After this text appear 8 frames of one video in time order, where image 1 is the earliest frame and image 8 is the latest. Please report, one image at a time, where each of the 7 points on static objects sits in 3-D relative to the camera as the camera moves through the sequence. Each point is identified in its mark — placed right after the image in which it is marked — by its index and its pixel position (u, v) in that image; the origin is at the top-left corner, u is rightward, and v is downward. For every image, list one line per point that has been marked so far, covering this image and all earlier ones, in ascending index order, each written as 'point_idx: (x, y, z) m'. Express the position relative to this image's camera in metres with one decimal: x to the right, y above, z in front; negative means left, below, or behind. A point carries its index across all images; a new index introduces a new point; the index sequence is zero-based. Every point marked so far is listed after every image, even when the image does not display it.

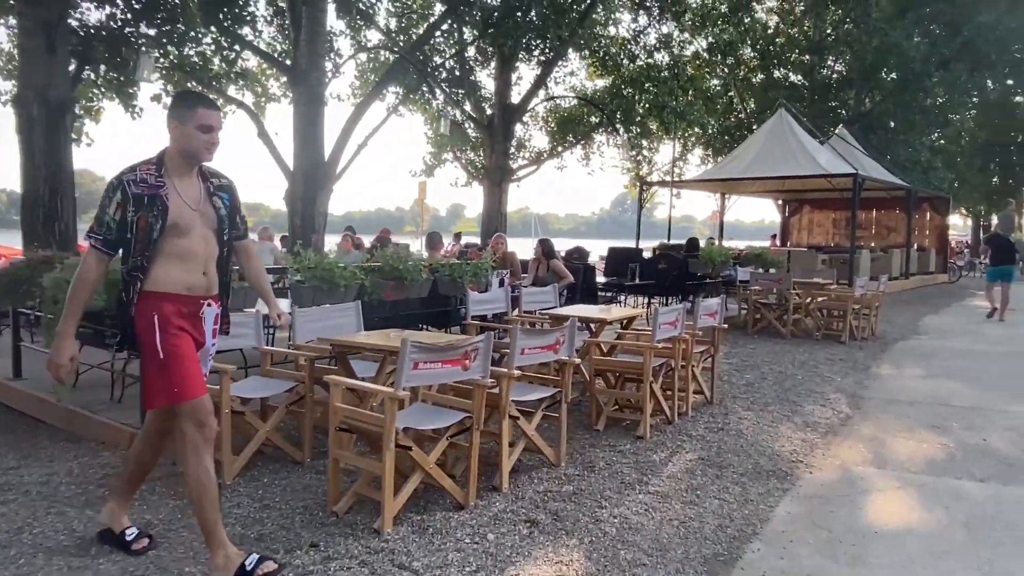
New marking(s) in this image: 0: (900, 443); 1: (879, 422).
0: (+2.5, -1.0, +4.8) m
1: (+2.7, -1.0, +5.4) m
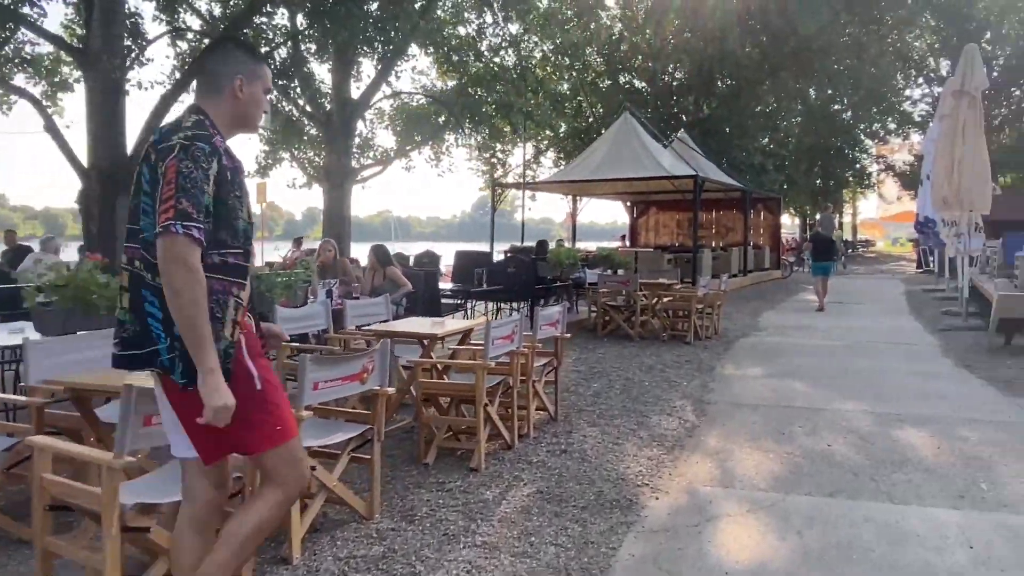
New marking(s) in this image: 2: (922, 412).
0: (+1.4, -1.1, +4.5) m
1: (+1.5, -1.0, +5.2) m
2: (+3.2, -0.9, +5.6) m
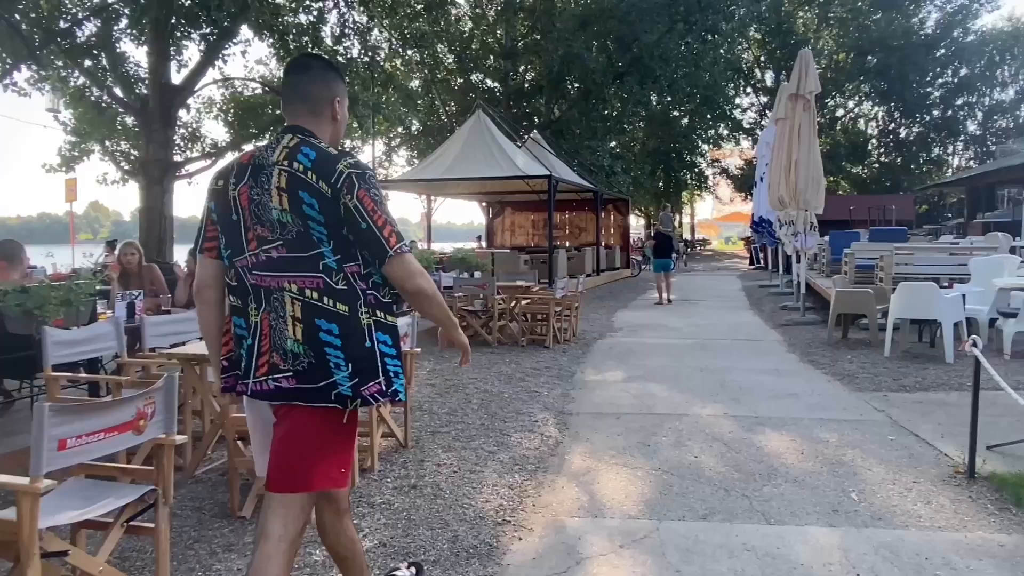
0: (+0.6, -1.1, +4.1) m
1: (+0.5, -1.0, +4.8) m
2: (+2.1, -0.9, +5.5) m
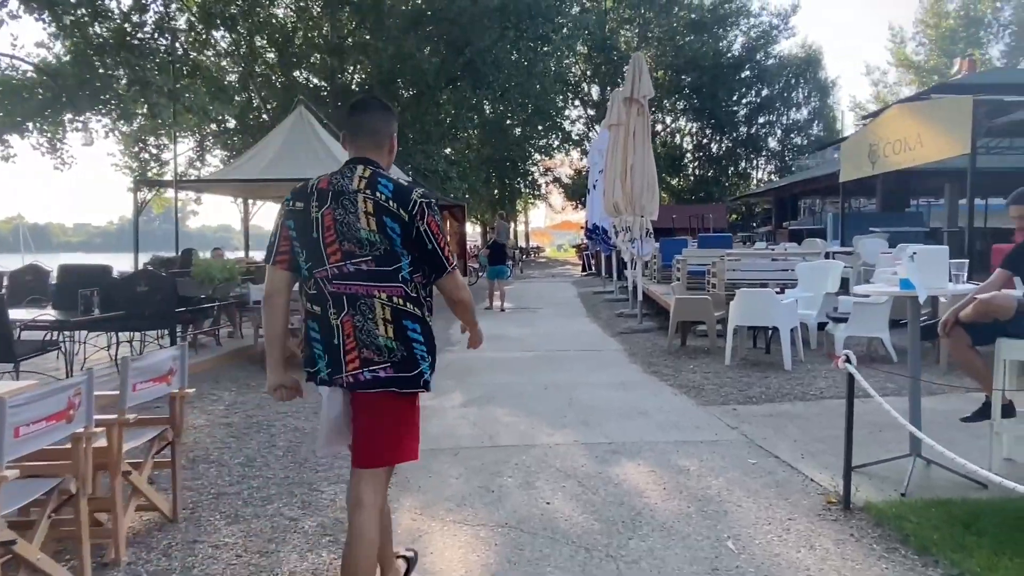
0: (-0.3, -1.2, +3.3) m
1: (-0.5, -1.1, +3.9) m
2: (+0.9, -1.0, +5.0) m
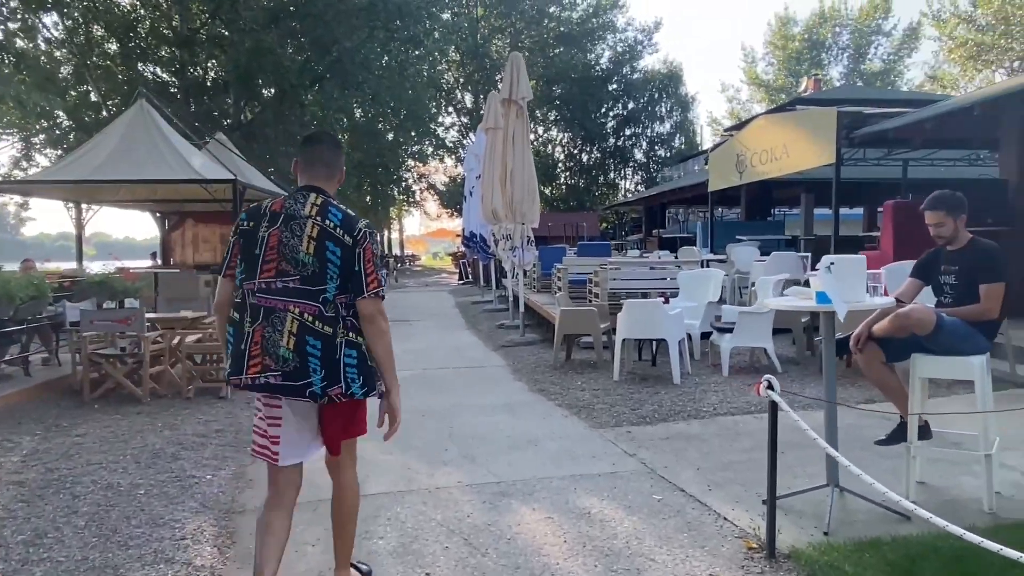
0: (-0.8, -1.2, +2.5) m
1: (-1.1, -1.2, +3.1) m
2: (+0.1, -1.1, +4.4) m
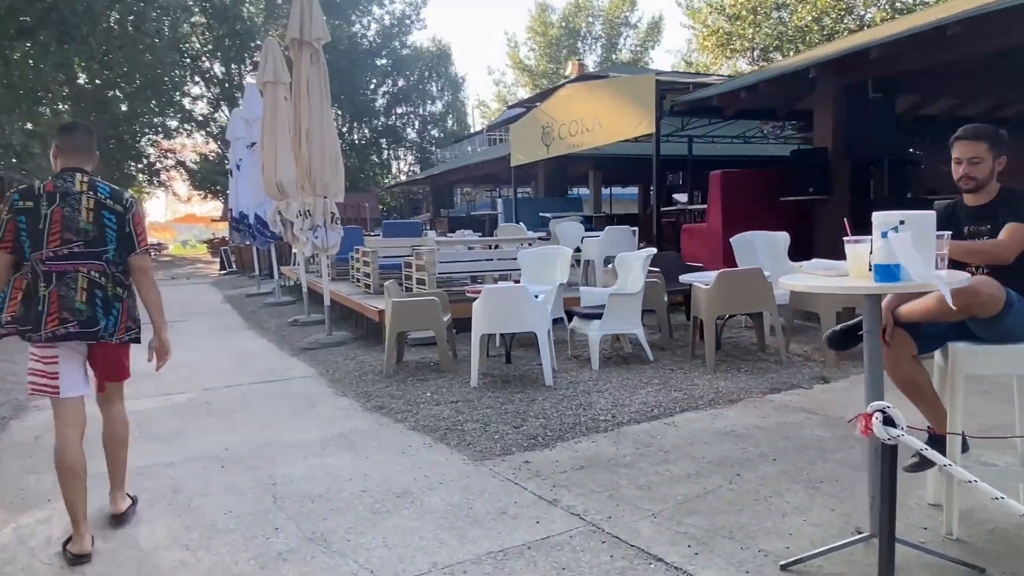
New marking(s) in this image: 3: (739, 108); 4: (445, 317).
0: (-0.6, -1.3, +0.9) m
1: (-1.1, -1.3, +1.3) m
2: (-0.4, -1.1, +2.9) m
3: (+3.1, +2.5, +10.0) m
4: (-0.6, -0.3, +6.4) m
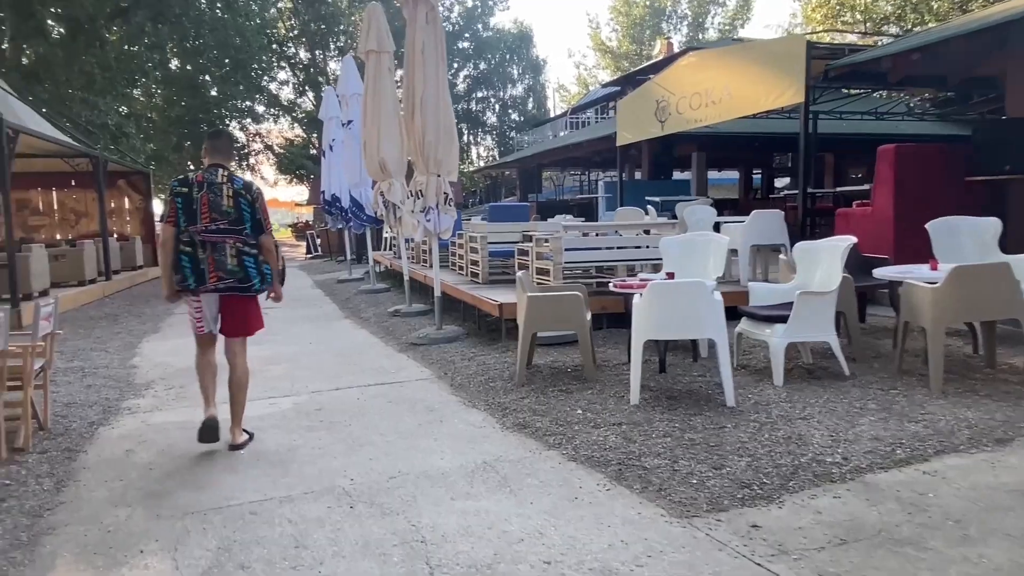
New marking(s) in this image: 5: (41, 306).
0: (0.0, -1.3, -0.1) m
1: (-0.4, -1.3, +0.4) m
2: (+0.4, -1.1, +1.9) m
3: (+4.7, +2.5, +8.6) m
4: (+0.5, -0.2, +5.4) m
5: (-3.1, -0.1, +4.7) m
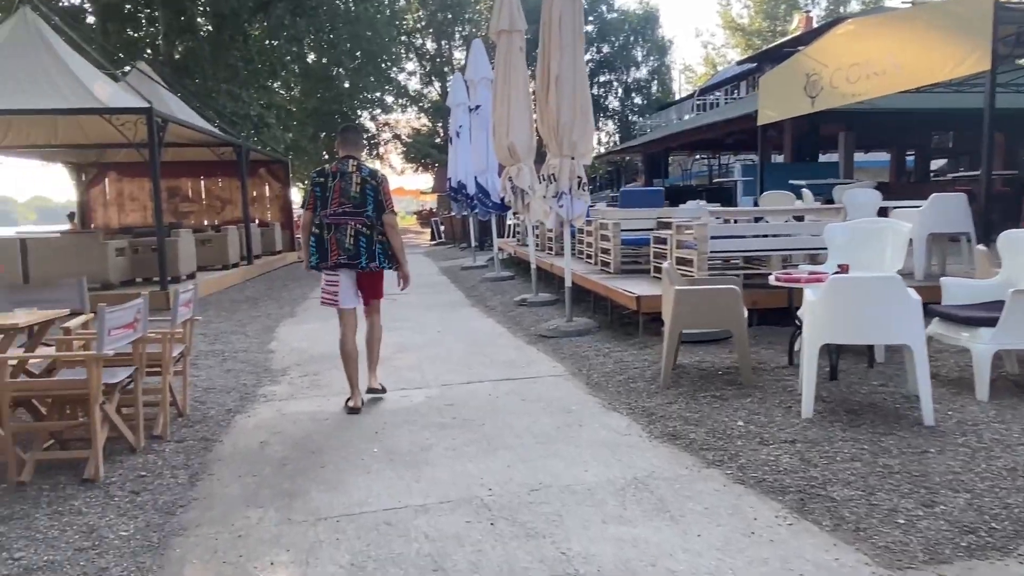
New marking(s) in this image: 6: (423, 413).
0: (+0.1, -1.3, -0.5) m
1: (-0.3, -1.3, +0.1) m
2: (+0.8, -1.1, +1.4) m
3: (+6.1, +2.6, +7.3) m
4: (+1.5, -0.2, +4.9) m
5: (-2.1, 0.0, +4.7) m
6: (-0.6, -0.8, +4.5) m
